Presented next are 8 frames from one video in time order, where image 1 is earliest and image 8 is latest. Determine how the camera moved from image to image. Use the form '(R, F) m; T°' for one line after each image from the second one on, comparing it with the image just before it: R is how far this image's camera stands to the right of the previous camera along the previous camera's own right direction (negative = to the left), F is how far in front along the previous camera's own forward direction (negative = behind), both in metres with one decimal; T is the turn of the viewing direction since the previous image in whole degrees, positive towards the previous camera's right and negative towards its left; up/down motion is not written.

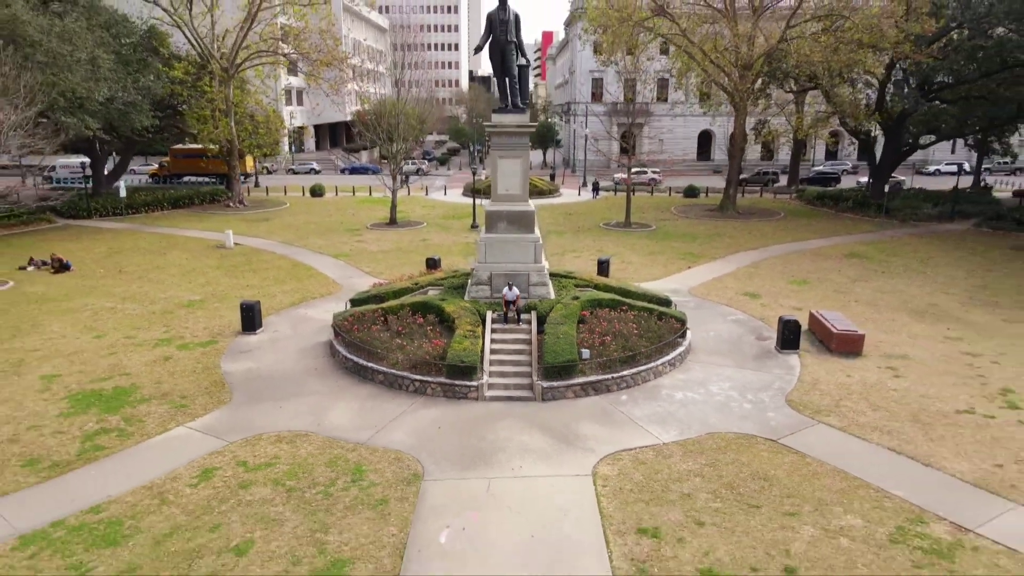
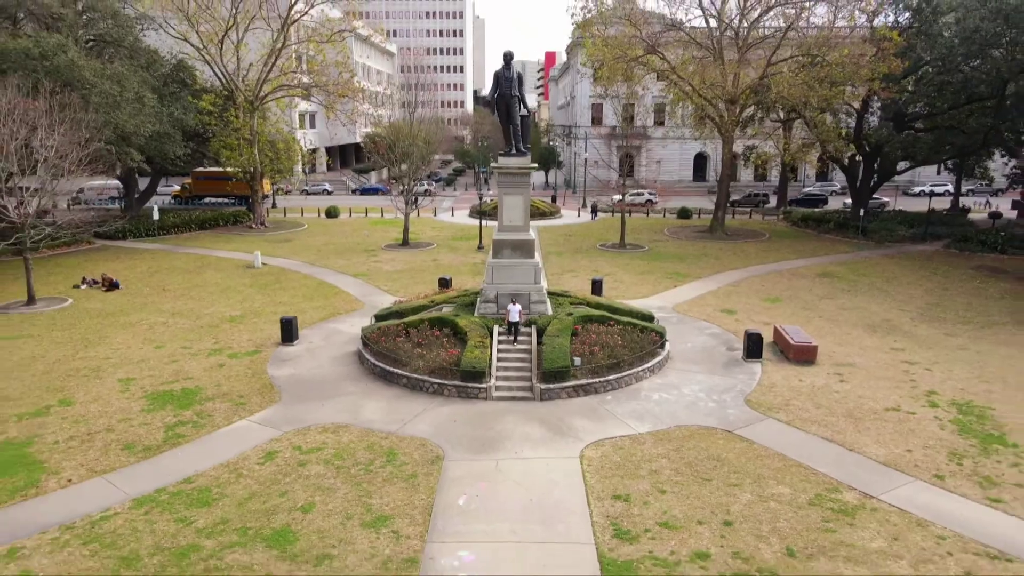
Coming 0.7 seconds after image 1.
(0.0, -2.2) m; 0°
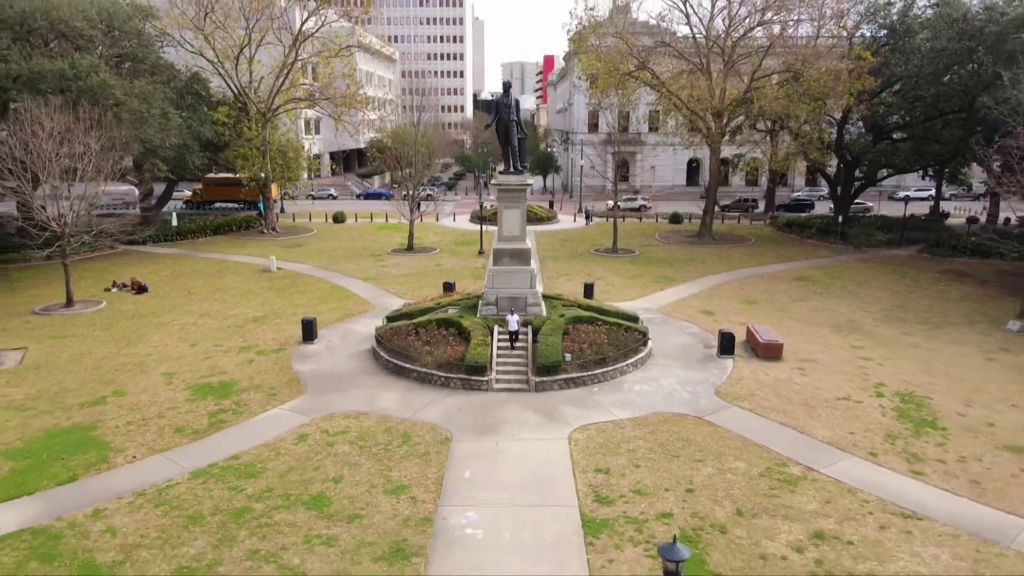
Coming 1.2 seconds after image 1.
(0.0, -1.8) m; 0°
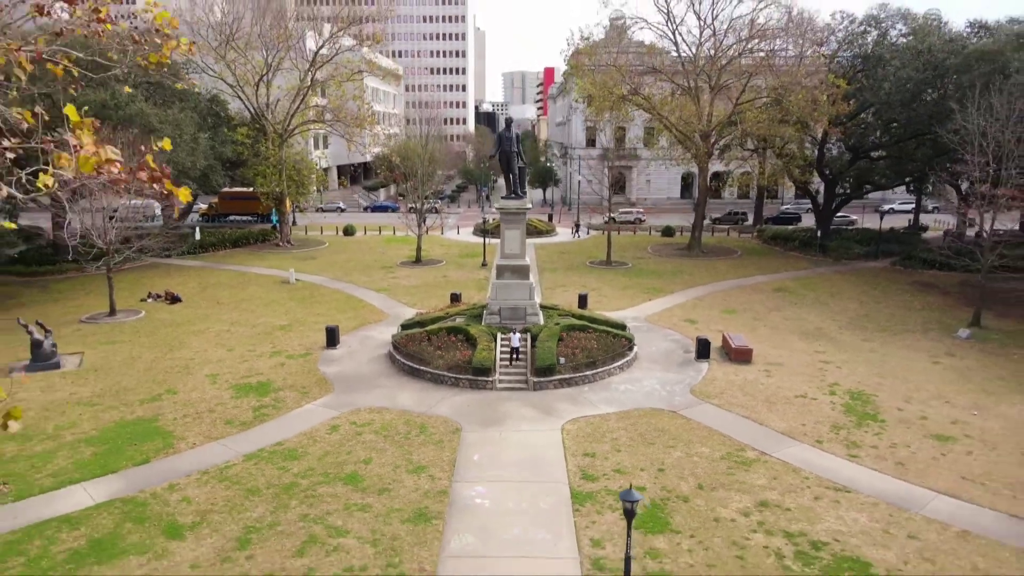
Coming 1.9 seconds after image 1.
(0.0, -2.3) m; 0°
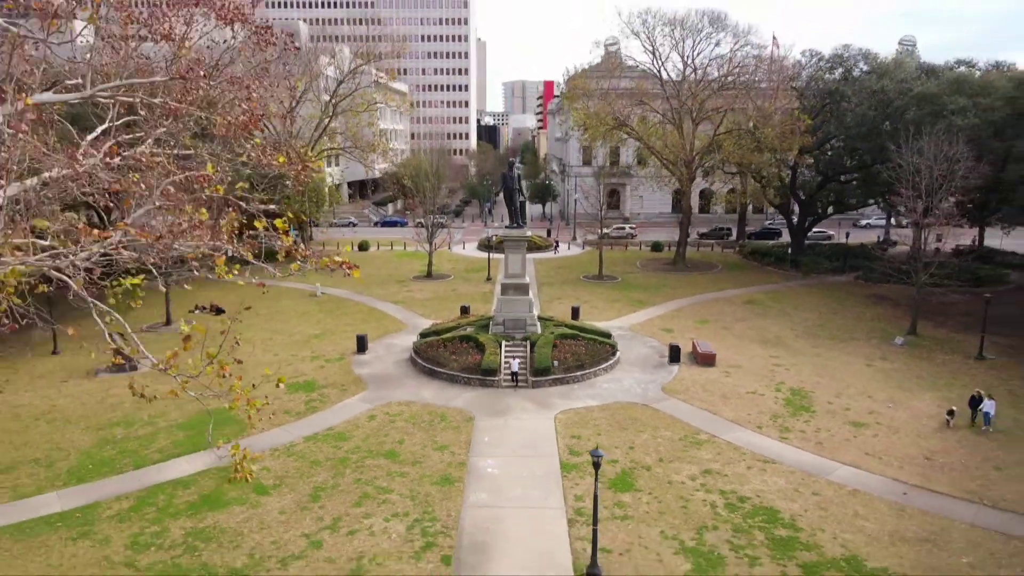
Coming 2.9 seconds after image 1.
(-0.1, -3.8) m; 0°
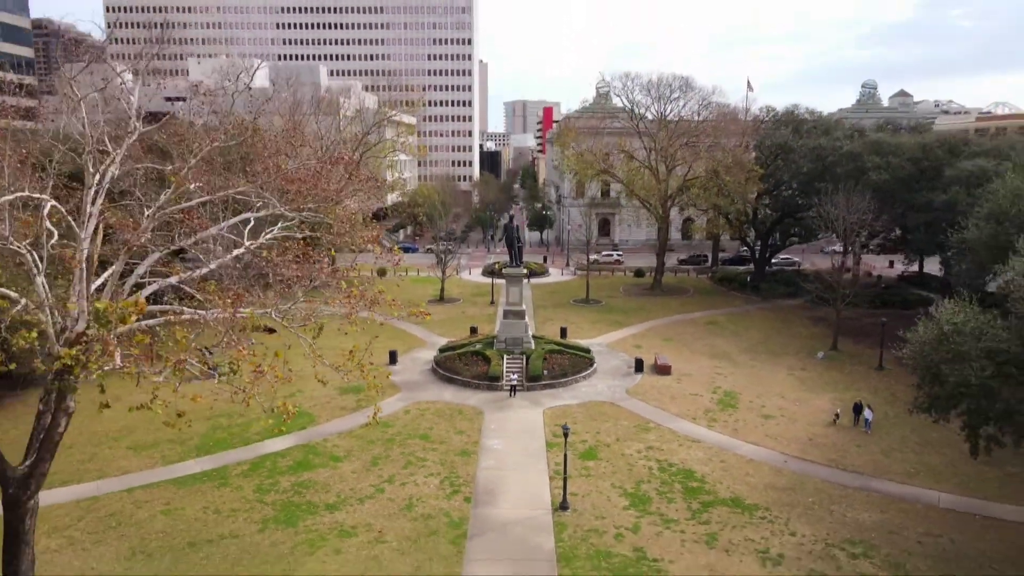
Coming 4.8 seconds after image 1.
(0.0, -6.6) m; 0°
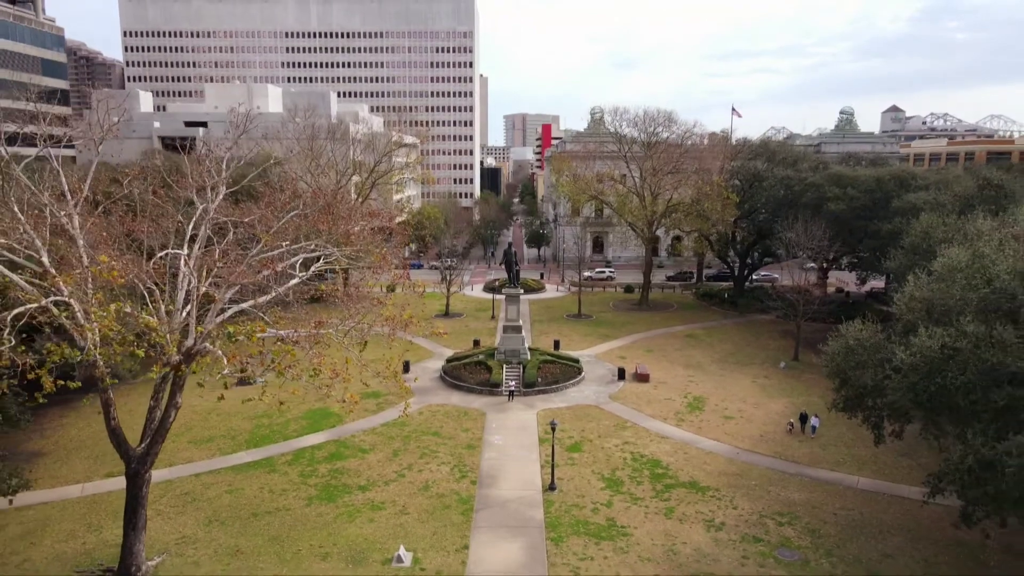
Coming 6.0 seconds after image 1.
(+0.1, -4.4) m; 0°
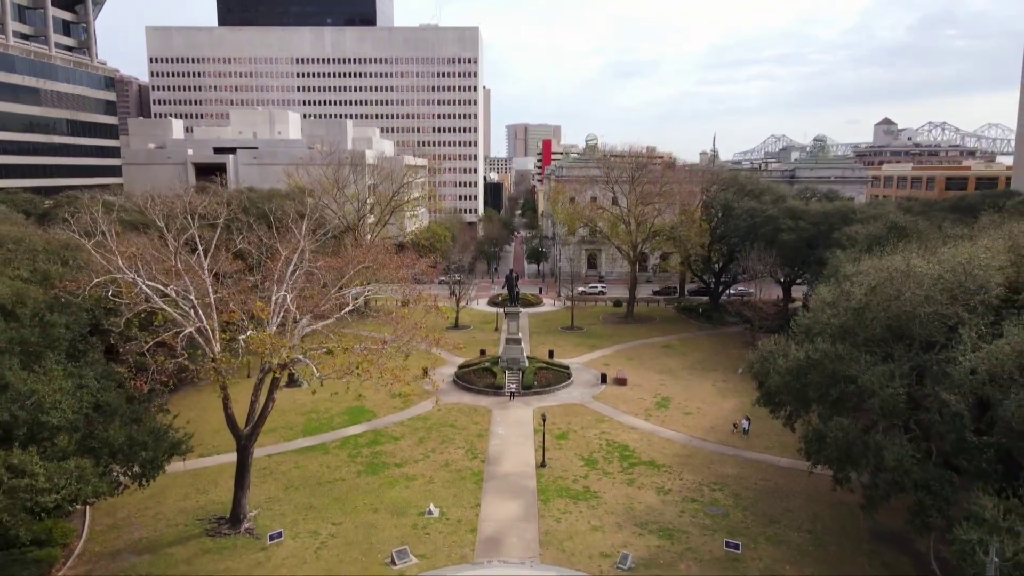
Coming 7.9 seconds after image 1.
(+0.1, -7.0) m; 0°
